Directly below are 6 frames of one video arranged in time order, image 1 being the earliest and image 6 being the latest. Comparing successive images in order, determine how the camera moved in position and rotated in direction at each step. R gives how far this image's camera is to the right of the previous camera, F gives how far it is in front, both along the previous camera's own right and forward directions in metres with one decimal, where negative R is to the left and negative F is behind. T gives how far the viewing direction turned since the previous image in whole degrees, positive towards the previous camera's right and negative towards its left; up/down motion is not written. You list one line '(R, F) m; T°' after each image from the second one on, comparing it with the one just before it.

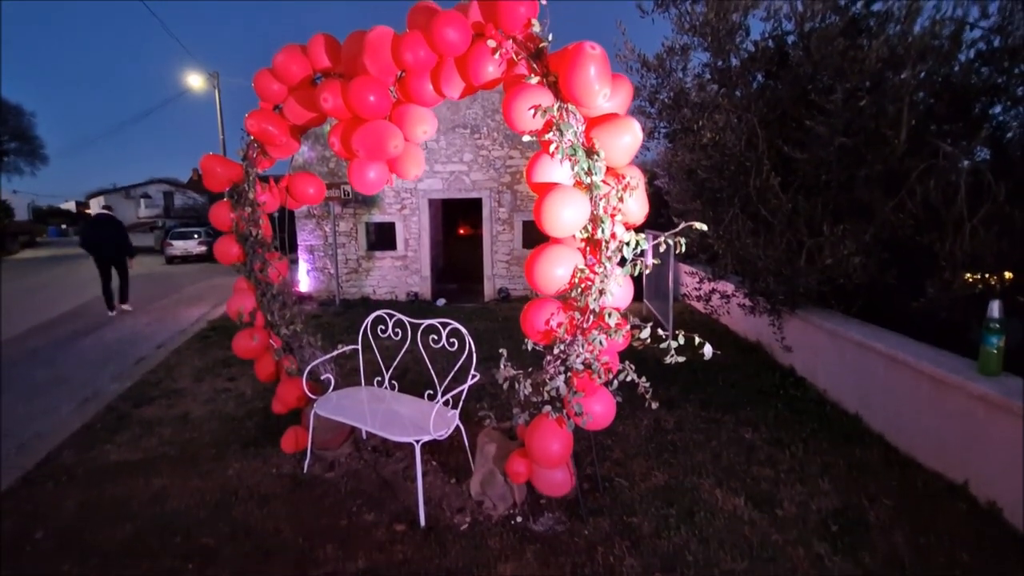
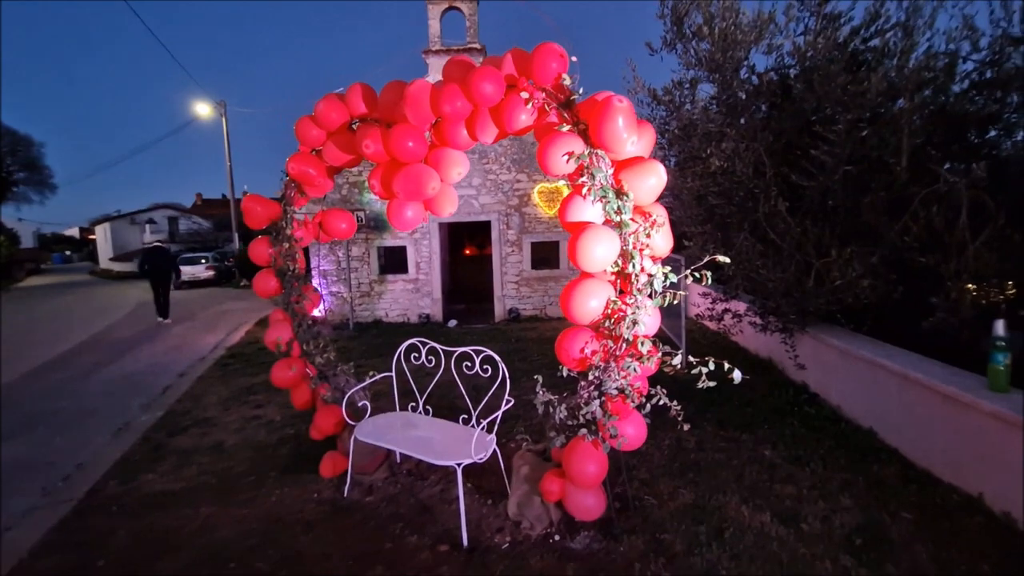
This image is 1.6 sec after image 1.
(-0.2, -0.2) m; 0°
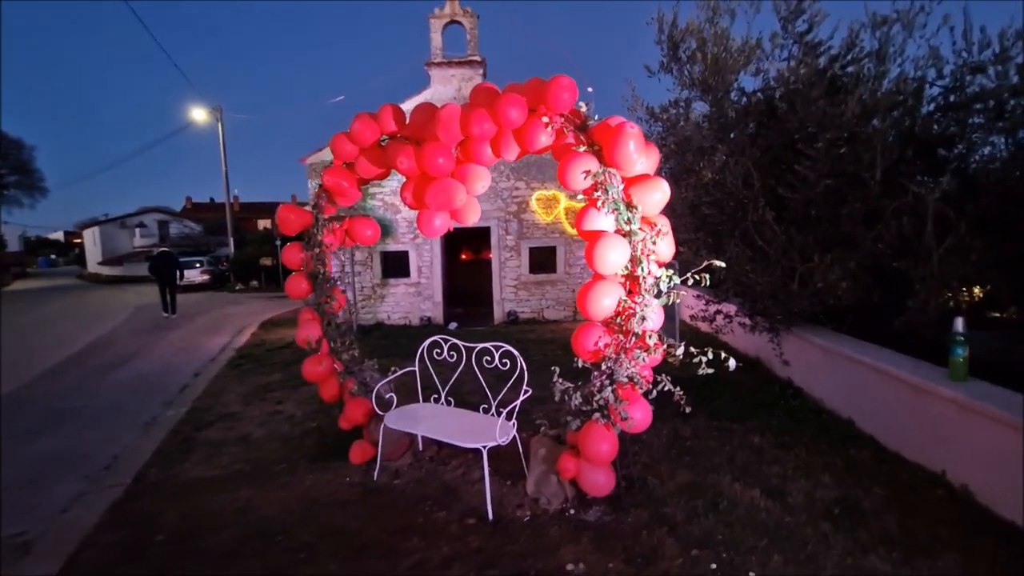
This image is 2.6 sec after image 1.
(-0.2, -0.4) m; +1°
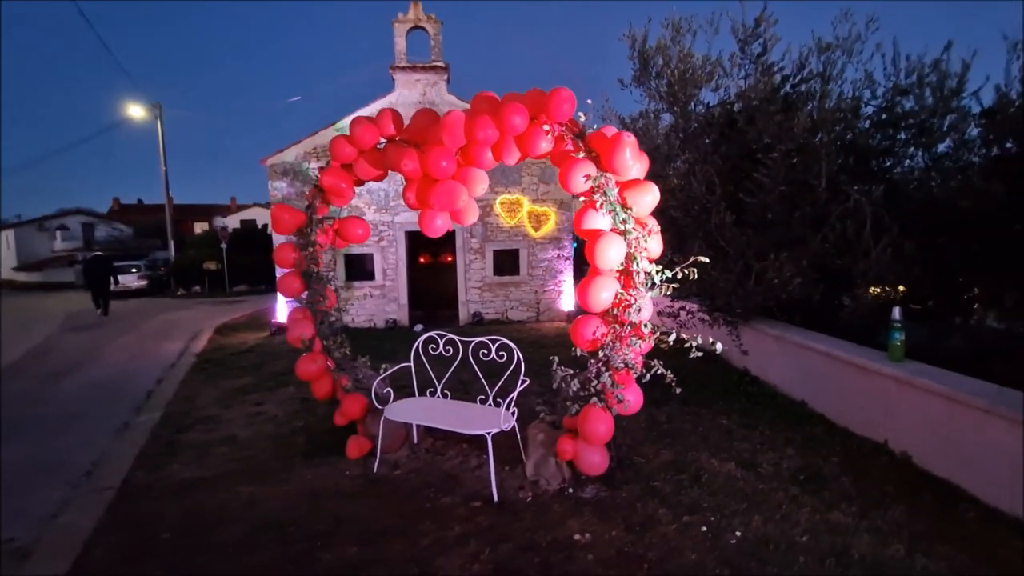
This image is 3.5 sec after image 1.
(-0.4, -0.2) m; +6°
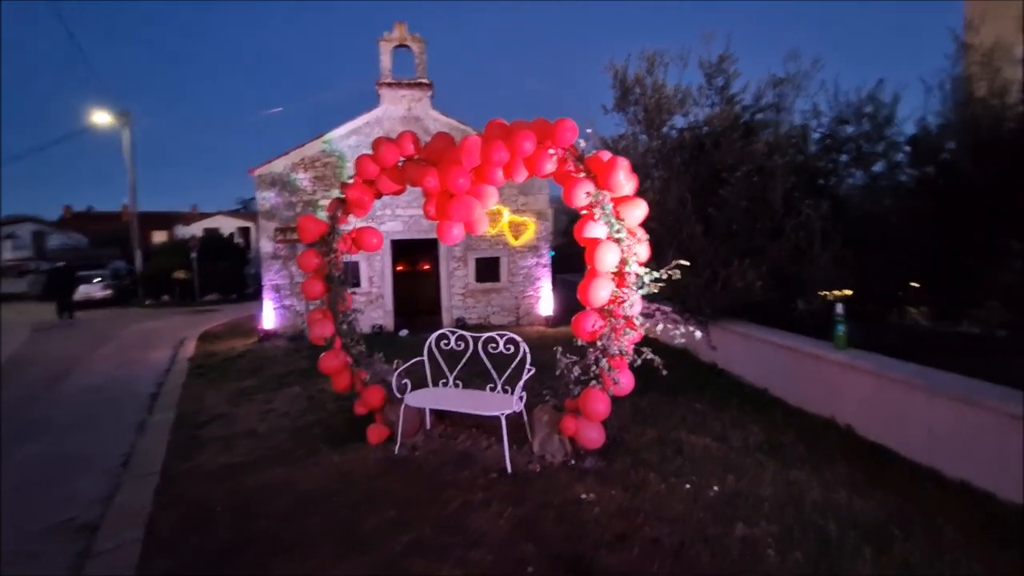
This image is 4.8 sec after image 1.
(-0.4, -0.6) m; +4°
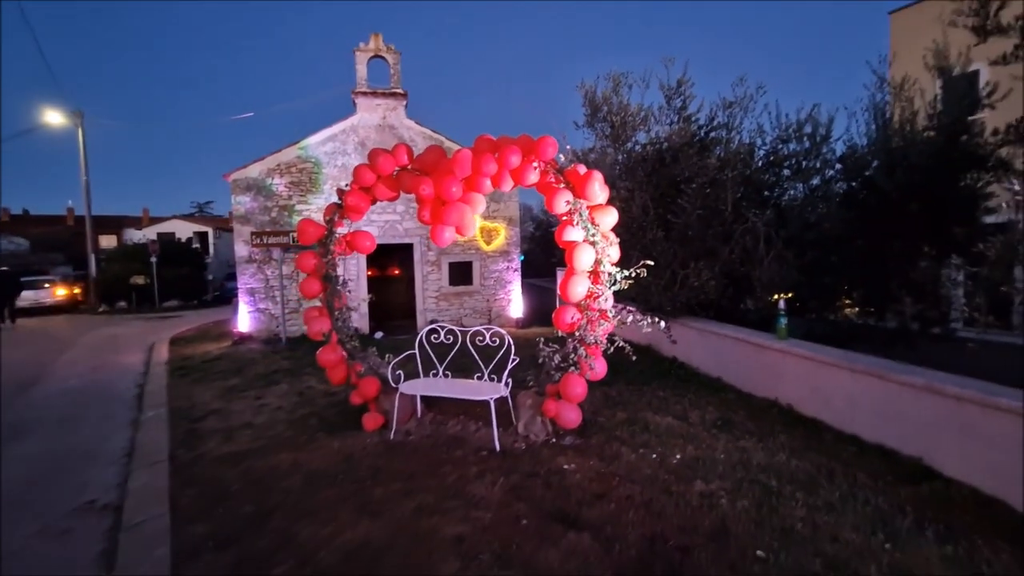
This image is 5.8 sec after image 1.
(-0.2, -0.5) m; +4°
